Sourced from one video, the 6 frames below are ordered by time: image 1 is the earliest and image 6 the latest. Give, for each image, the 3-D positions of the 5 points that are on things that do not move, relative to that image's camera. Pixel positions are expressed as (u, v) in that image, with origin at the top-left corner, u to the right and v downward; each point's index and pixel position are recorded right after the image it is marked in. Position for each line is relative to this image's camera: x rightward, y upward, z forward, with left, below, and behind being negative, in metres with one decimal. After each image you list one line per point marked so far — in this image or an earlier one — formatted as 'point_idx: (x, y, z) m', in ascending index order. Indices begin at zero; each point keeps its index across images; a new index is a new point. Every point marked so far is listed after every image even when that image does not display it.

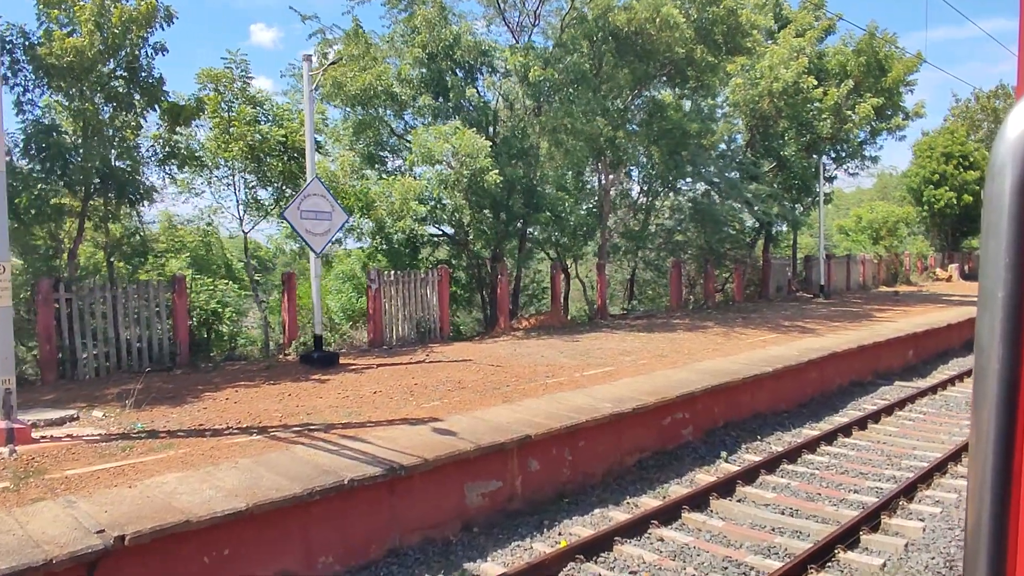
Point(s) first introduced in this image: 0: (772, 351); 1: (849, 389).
0: (+4.0, -1.0, +12.5) m
1: (+5.5, -1.6, +13.0) m
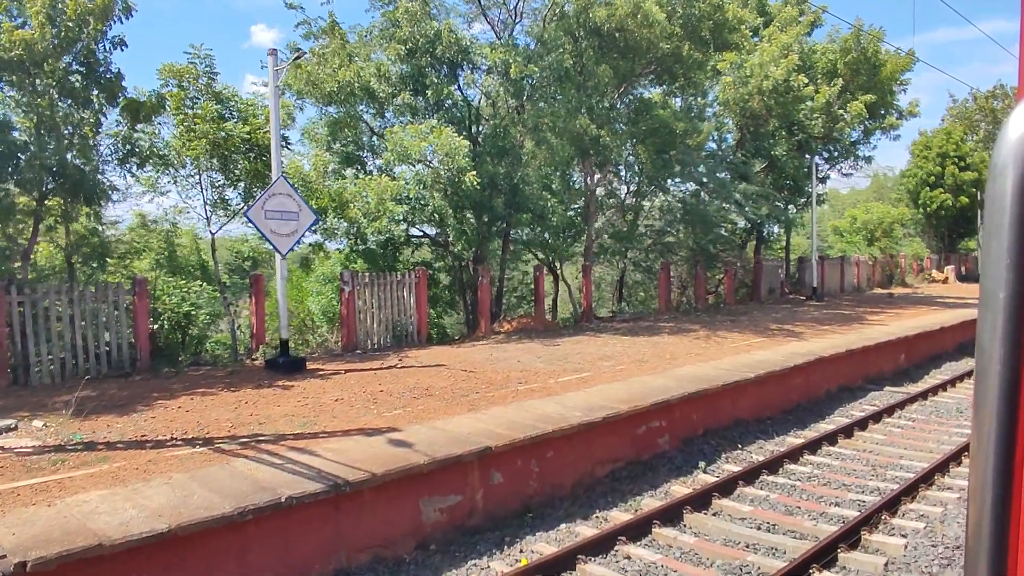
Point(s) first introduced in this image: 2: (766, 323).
0: (+3.7, -1.0, +12.1) m
1: (+5.1, -1.7, +12.6) m
2: (+5.3, -0.8, +16.8) m
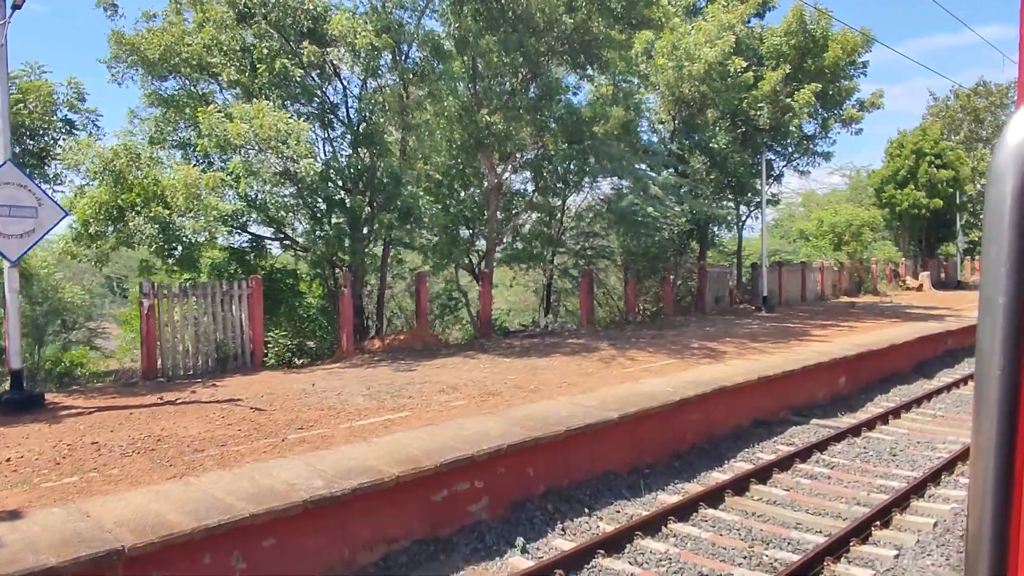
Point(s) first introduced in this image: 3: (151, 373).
0: (+1.6, -1.2, +9.9) m
1: (+3.1, -1.8, +10.4) m
2: (+3.2, -1.0, +14.6) m
3: (-4.5, -1.1, +10.1) m
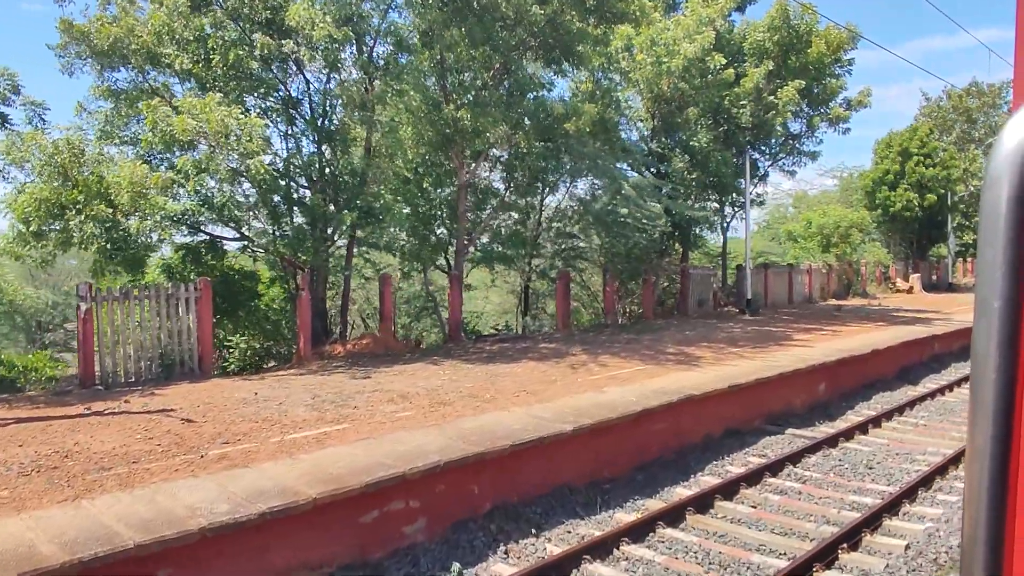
0: (+1.1, -1.2, +9.4) m
1: (+2.6, -1.9, +9.9) m
2: (+2.7, -1.0, +14.1) m
3: (-5.1, -1.1, +9.6) m
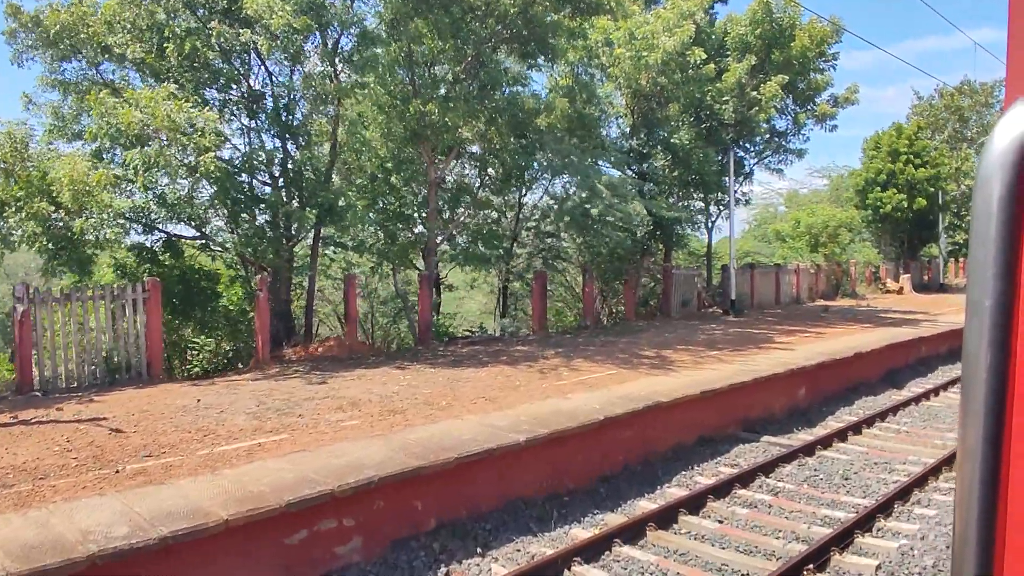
0: (+0.7, -1.2, +8.9) m
1: (+2.1, -1.9, +9.5) m
2: (+2.2, -1.0, +13.6) m
3: (-5.5, -1.1, +9.1) m
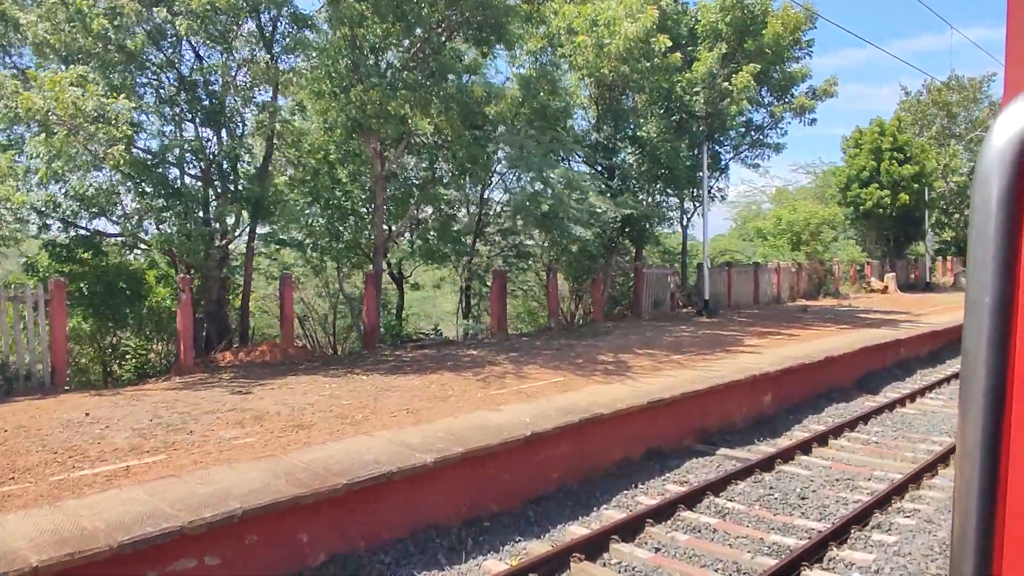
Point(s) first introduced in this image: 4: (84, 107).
0: (-0.1, -1.3, +8.2) m
1: (+1.4, -1.9, +8.7) m
2: (+1.4, -1.0, +12.9) m
3: (-6.3, -1.1, +8.3) m
4: (-5.1, +2.2, +9.7) m
